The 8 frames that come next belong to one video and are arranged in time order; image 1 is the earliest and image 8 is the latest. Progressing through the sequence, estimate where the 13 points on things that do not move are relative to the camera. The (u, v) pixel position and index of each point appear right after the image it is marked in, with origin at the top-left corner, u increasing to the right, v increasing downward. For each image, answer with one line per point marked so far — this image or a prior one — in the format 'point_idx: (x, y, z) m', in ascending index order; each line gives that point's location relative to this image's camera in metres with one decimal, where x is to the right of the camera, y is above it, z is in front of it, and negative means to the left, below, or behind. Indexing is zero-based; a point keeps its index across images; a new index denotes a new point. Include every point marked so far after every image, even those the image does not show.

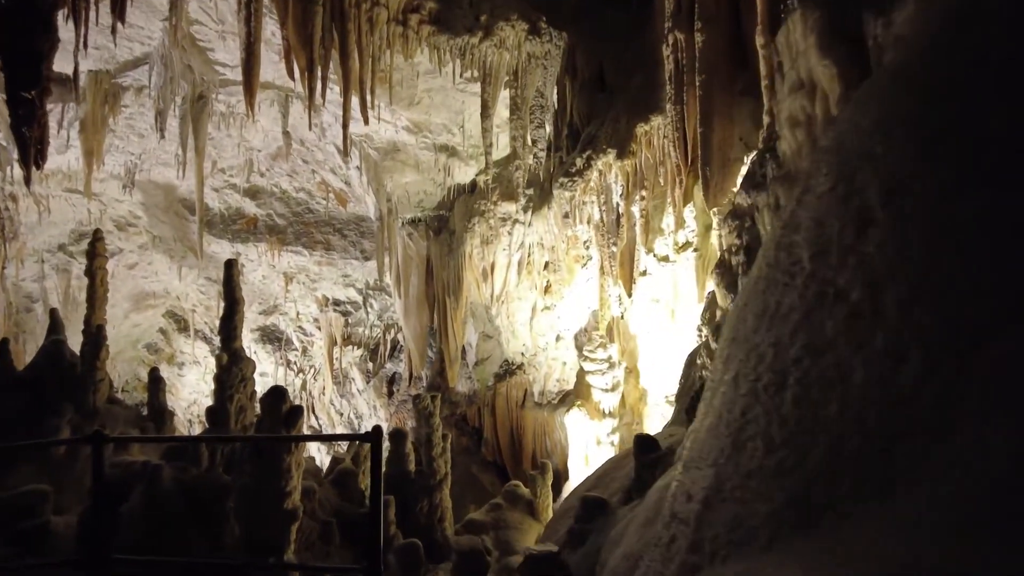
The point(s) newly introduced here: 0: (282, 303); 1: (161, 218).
0: (-4.0, -0.3, +11.8) m
1: (-5.3, +1.1, +10.1) m
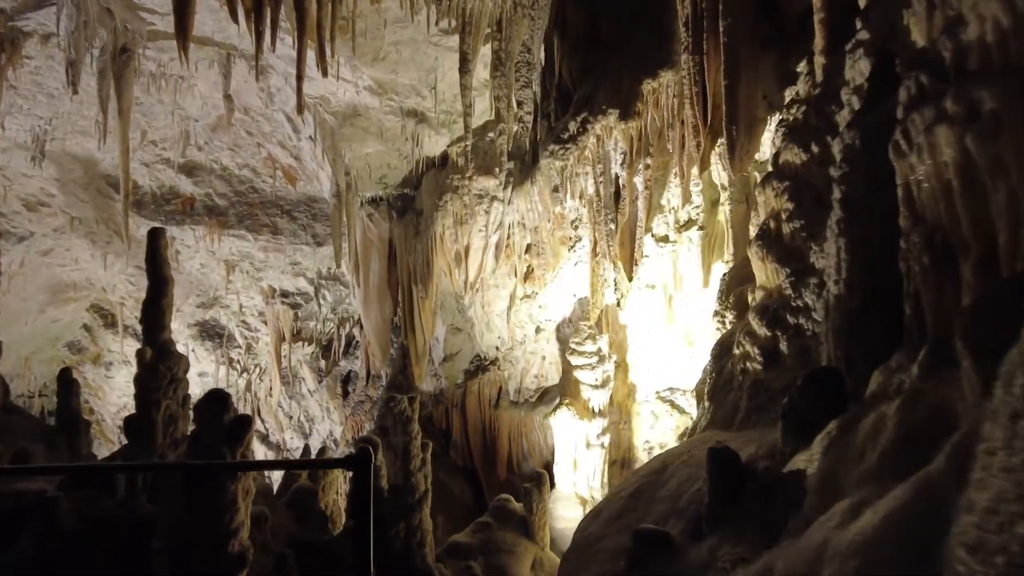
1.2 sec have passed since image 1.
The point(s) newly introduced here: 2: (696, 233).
0: (-4.5, -0.1, +10.6) m
1: (-5.6, +1.2, +8.8) m
2: (+1.7, +0.5, +6.3) m
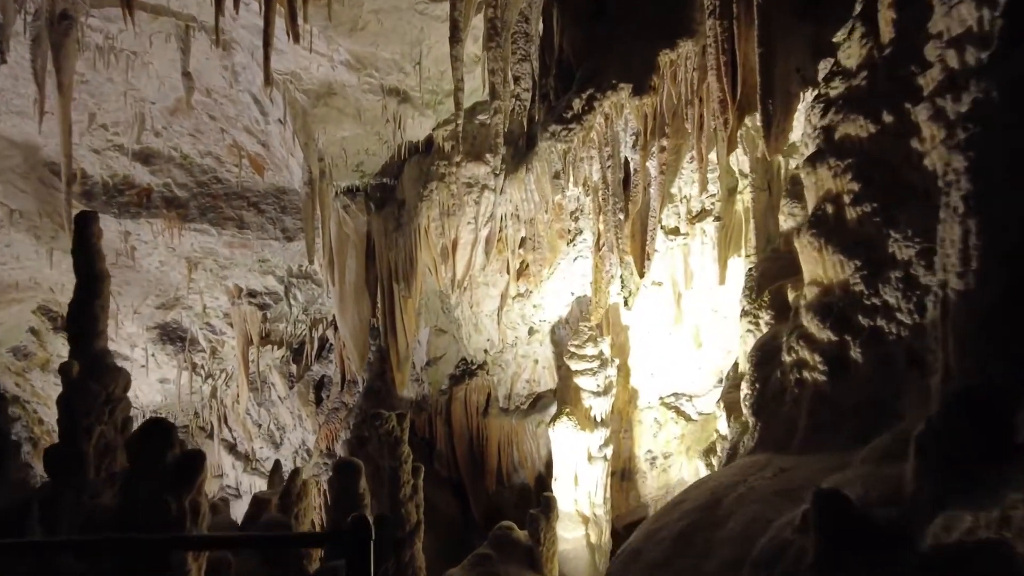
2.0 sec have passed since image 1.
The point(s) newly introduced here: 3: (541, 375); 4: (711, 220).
0: (-4.7, -0.1, +9.7) m
1: (-5.8, +1.2, +7.9) m
2: (+1.7, +0.5, +5.7) m
3: (+0.3, -1.0, +7.8) m
4: (+1.6, +0.6, +5.6) m
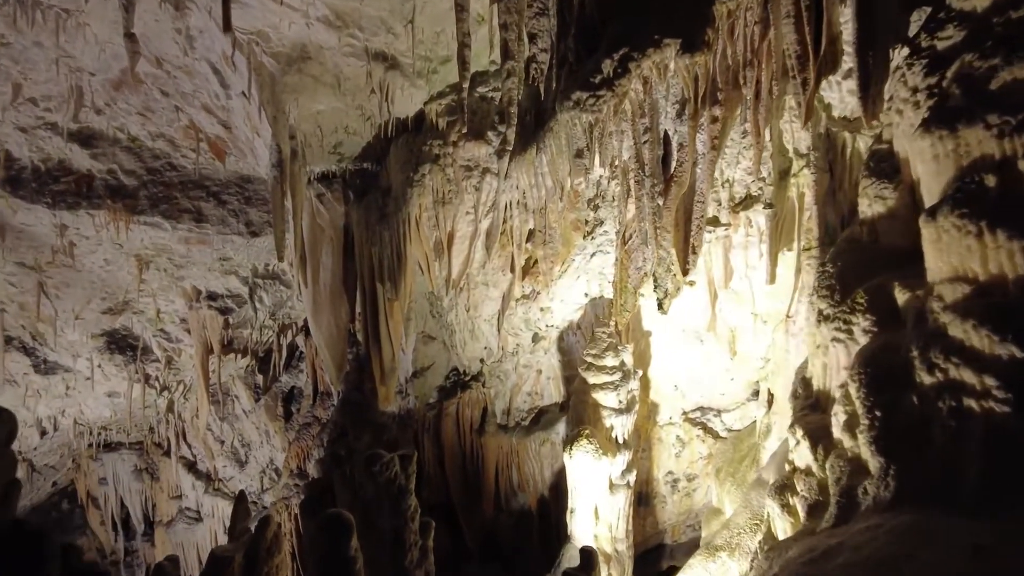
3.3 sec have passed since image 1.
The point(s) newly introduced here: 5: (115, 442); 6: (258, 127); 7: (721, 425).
0: (-4.8, -0.1, +8.6) m
1: (-5.8, +1.2, +6.8) m
2: (+1.8, +0.5, +4.9) m
3: (+0.3, -1.0, +6.9) m
4: (+1.7, +0.6, +4.8) m
5: (-6.3, -2.4, +10.7) m
6: (-2.3, +1.5, +6.5) m
7: (+1.9, -1.2, +6.1) m
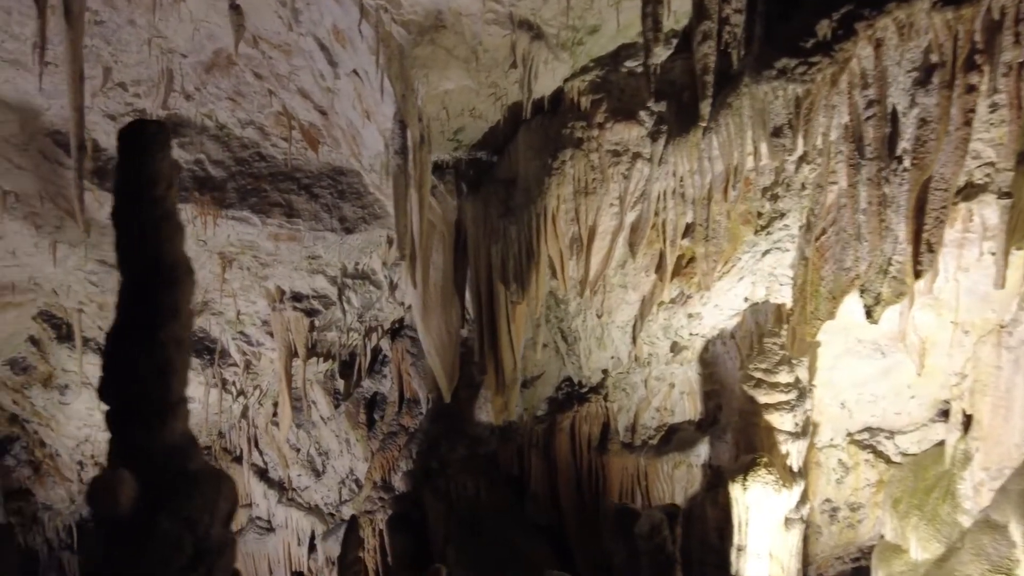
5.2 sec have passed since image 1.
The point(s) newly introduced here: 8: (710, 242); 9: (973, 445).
0: (-3.5, -0.1, +8.1) m
1: (-4.6, +1.2, +6.3) m
2: (+2.8, +0.5, +4.1) m
3: (+1.5, -1.1, +6.2) m
4: (+2.8, +0.5, +4.0) m
5: (-5.0, -2.4, +10.3) m
6: (-1.2, +1.5, +5.9) m
7: (+3.0, -1.3, +5.3) m
8: (+1.4, +0.3, +4.8) m
9: (+3.4, -1.1, +5.0) m
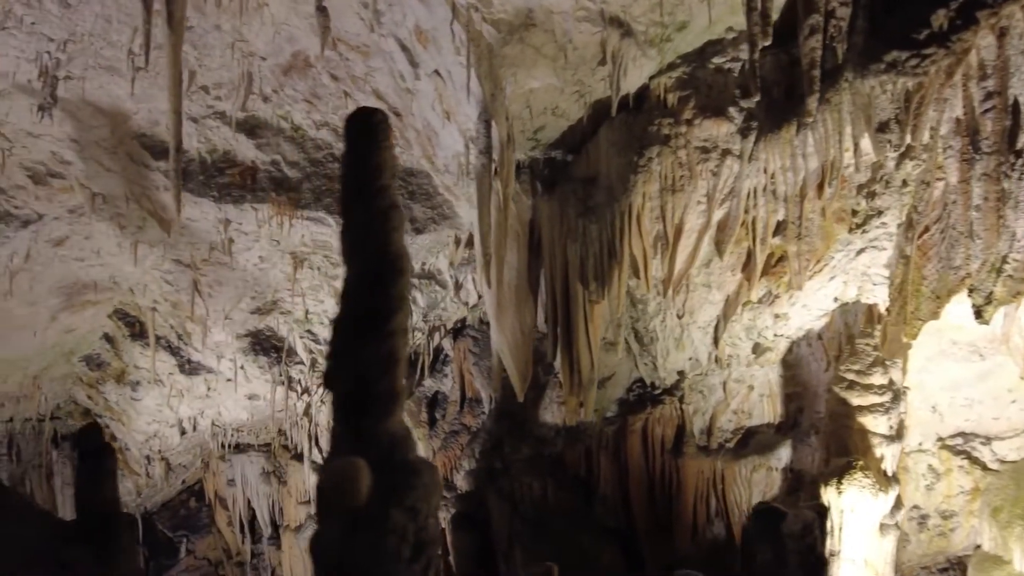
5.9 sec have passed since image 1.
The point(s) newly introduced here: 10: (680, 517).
0: (-2.8, -0.1, +8.2) m
1: (-3.9, +1.2, +6.5) m
2: (+3.4, +0.5, +3.9) m
3: (+2.2, -1.1, +6.1) m
4: (+3.4, +0.5, +3.8) m
5: (-4.1, -2.4, +10.5) m
6: (-0.5, +1.5, +6.0) m
7: (+3.6, -1.3, +5.1) m
8: (+2.0, +0.3, +4.7) m
9: (+4.0, -1.1, +4.8) m
10: (+1.5, -2.1, +6.1) m
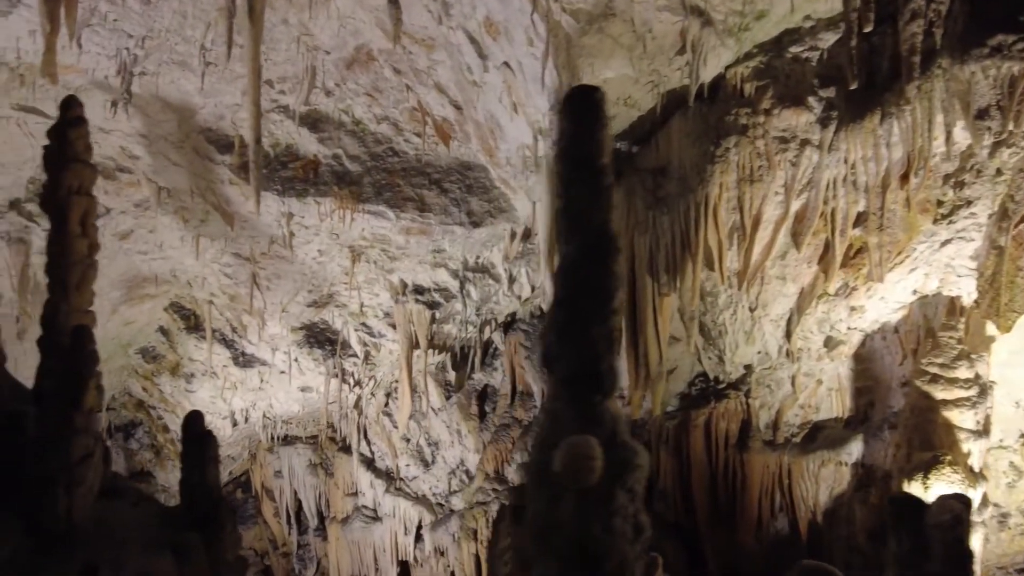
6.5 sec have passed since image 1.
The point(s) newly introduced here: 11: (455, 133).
0: (-2.1, 0.0, +8.3) m
1: (-3.3, +1.3, +6.6) m
2: (+3.9, +0.6, +3.8) m
3: (+2.7, -1.0, +6.0) m
4: (+3.9, +0.6, +3.7) m
5: (-3.4, -2.3, +10.6) m
6: (+0.1, +1.6, +6.0) m
7: (+4.2, -1.2, +5.0) m
8: (+2.5, +0.4, +4.6) m
9: (+4.5, -1.1, +4.6) m
10: (+2.1, -2.0, +6.0) m
11: (-0.5, +1.5, +6.7) m
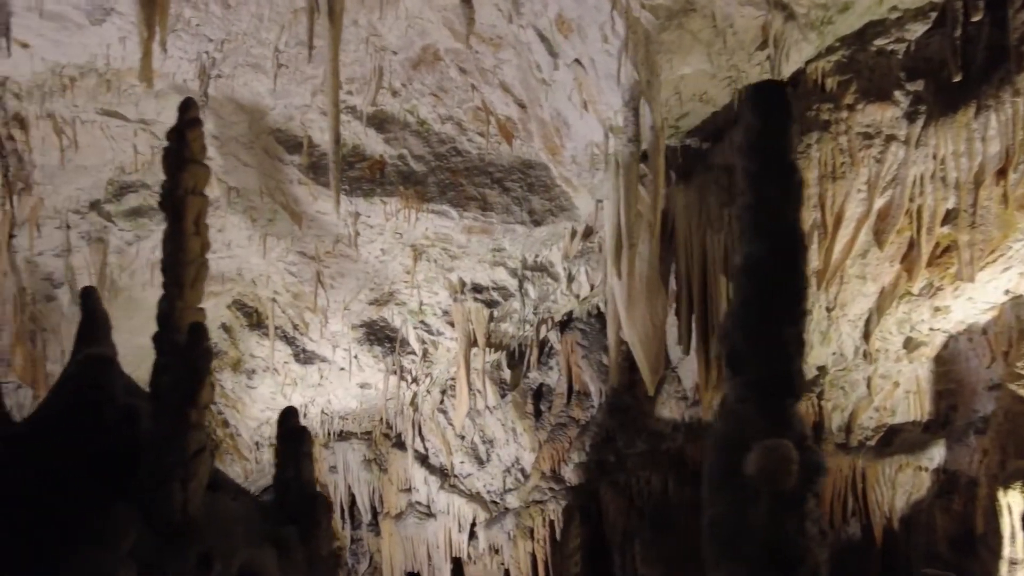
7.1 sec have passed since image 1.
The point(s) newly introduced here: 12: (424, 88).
0: (-1.4, 0.0, +8.4) m
1: (-2.7, +1.3, +6.8) m
2: (+4.4, +0.5, +3.5) m
3: (+3.3, -1.0, +5.8) m
4: (+4.3, +0.6, +3.5) m
5: (-2.6, -2.3, +10.7) m
6: (+0.7, +1.6, +5.9) m
7: (+4.7, -1.2, +4.7) m
8: (+3.0, +0.4, +4.4) m
9: (+5.0, -1.1, +4.3) m
10: (+2.6, -2.0, +5.9) m
11: (+0.1, +1.6, +6.7) m
12: (-0.8, +1.9, +6.3) m
